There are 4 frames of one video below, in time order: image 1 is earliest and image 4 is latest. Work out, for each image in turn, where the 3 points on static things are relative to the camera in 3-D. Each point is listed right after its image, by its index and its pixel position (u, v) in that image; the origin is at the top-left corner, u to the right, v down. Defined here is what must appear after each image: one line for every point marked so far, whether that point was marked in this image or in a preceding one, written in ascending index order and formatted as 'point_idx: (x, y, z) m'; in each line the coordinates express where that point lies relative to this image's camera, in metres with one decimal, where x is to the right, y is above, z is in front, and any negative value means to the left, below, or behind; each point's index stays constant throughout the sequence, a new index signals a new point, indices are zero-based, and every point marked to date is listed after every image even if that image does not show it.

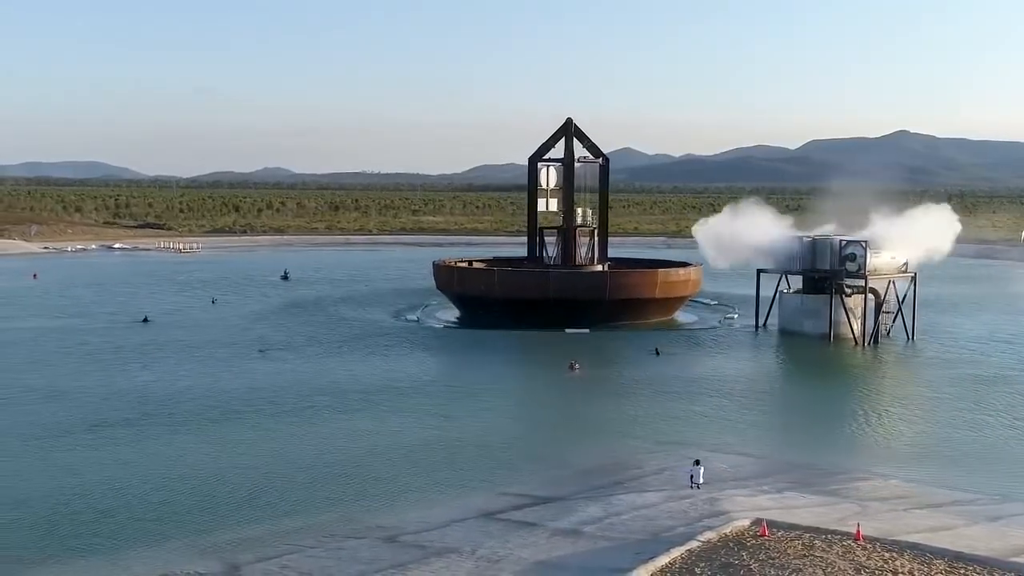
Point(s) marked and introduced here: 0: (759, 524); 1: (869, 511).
0: (+3.4, -3.2, +14.7) m
1: (+5.8, -3.6, +17.3) m
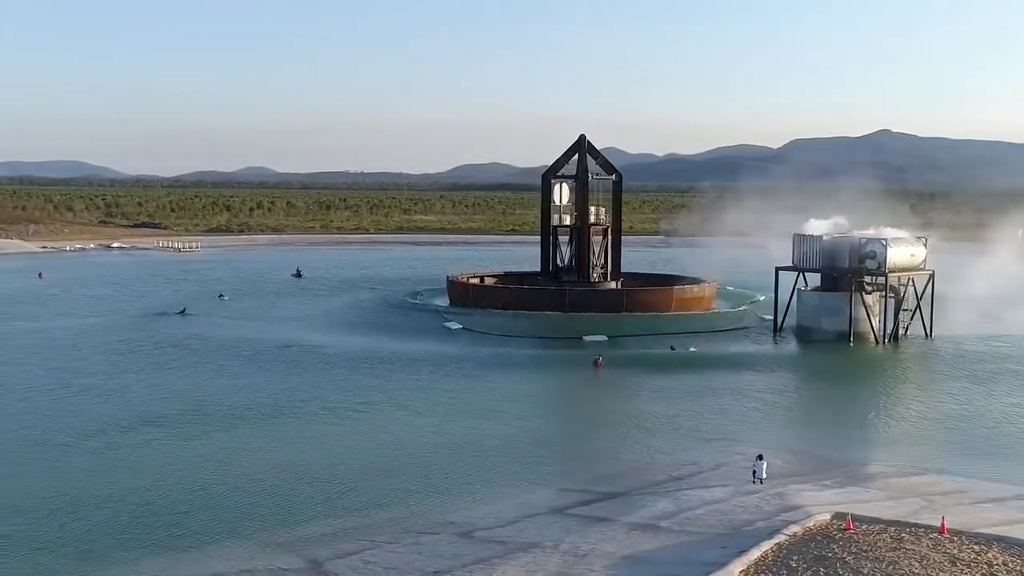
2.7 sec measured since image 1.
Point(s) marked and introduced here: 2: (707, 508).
0: (+4.5, -3.2, +14.8) m
1: (+6.9, -3.5, +17.4) m
2: (+3.1, -3.4, +16.8) m
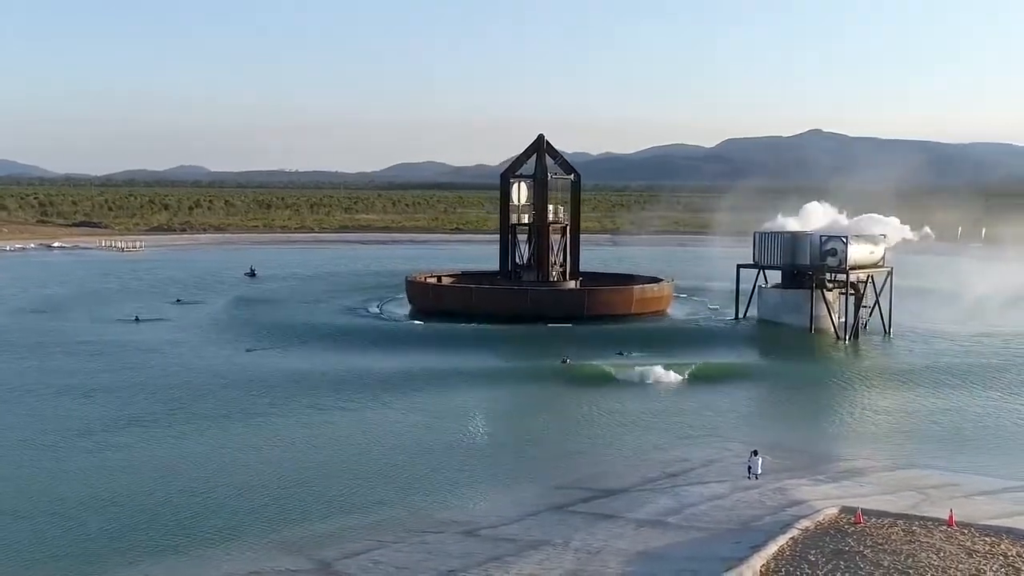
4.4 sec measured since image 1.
0: (+4.7, -3.1, +14.9) m
1: (+6.9, -3.4, +17.6) m
2: (+3.1, -3.4, +16.8) m
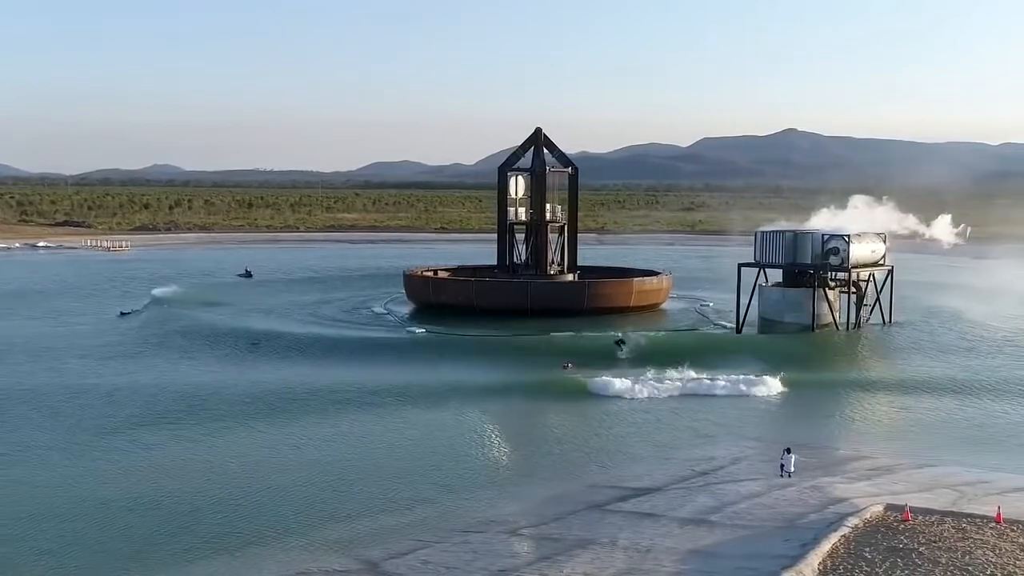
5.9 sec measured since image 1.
0: (+5.3, -3.1, +14.9) m
1: (+7.5, -3.4, +17.7) m
2: (+3.7, -3.3, +16.8) m
